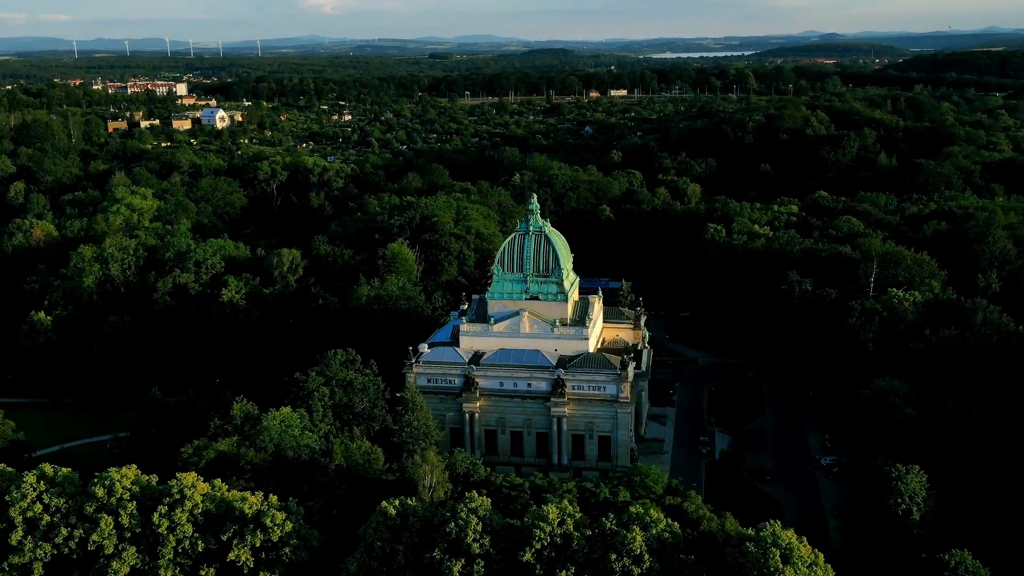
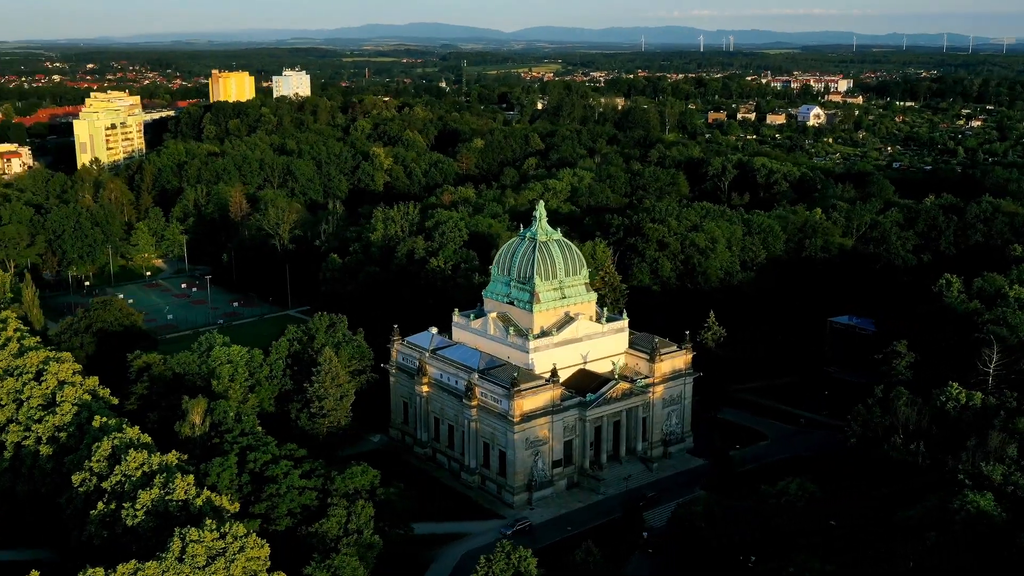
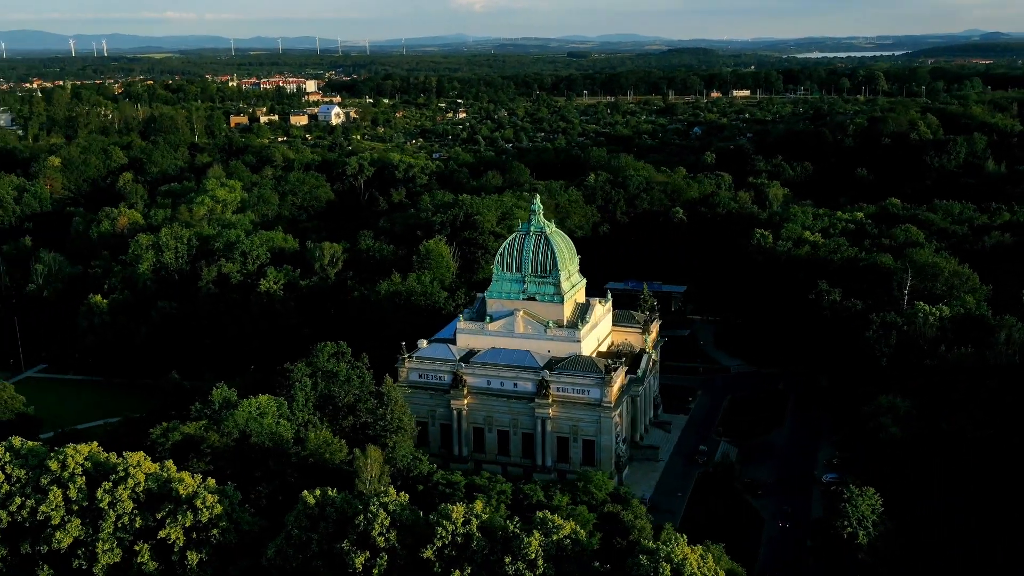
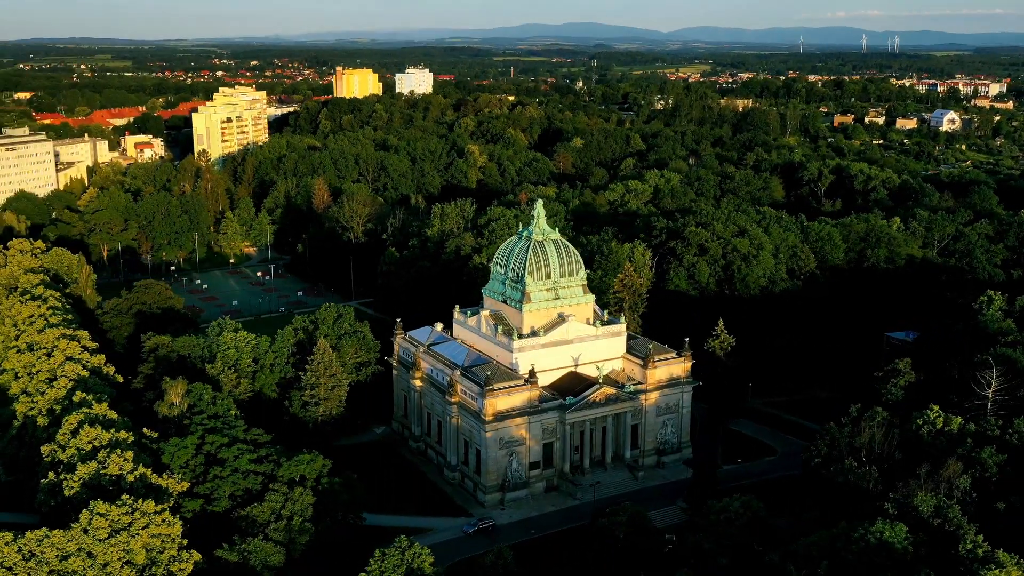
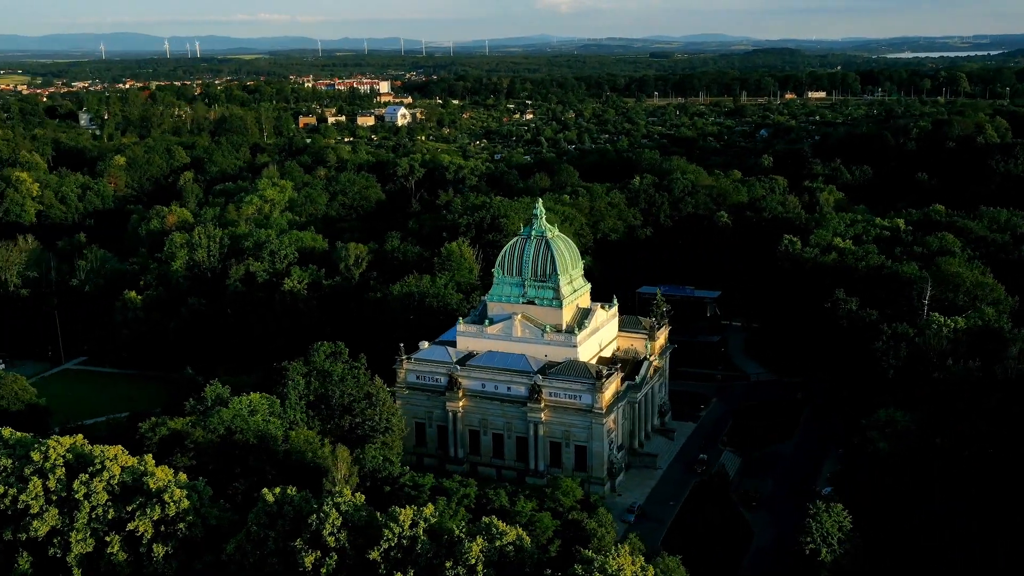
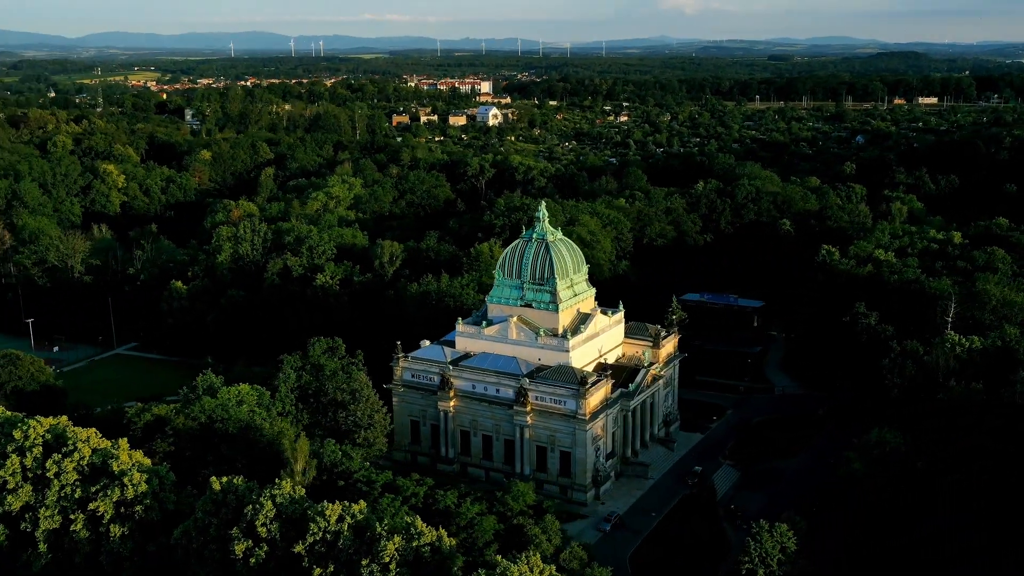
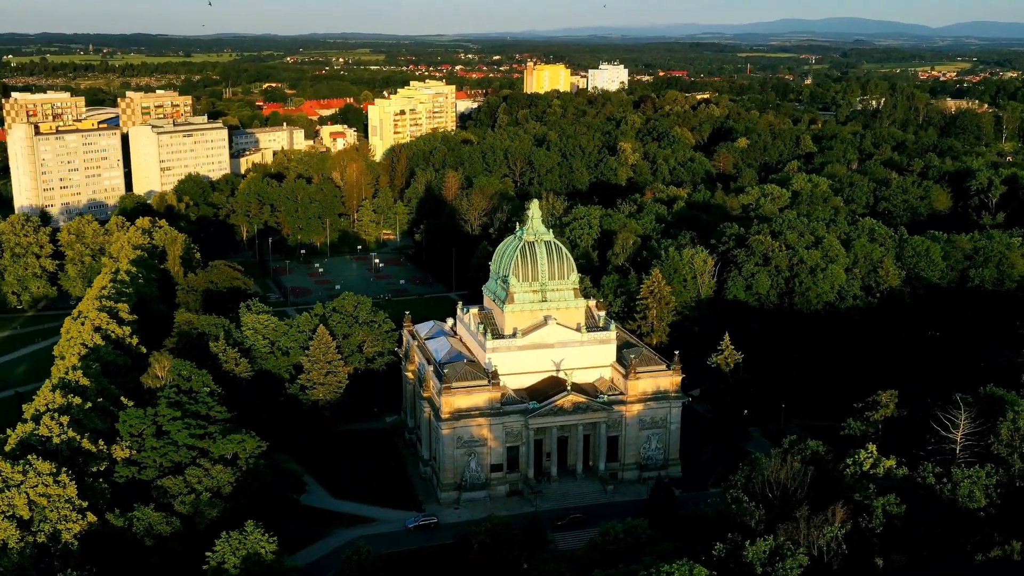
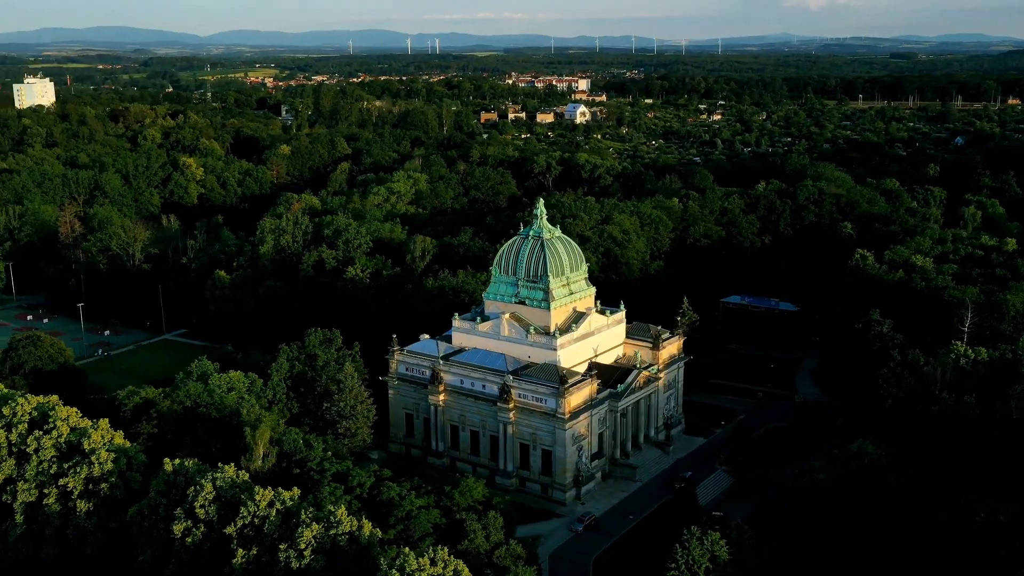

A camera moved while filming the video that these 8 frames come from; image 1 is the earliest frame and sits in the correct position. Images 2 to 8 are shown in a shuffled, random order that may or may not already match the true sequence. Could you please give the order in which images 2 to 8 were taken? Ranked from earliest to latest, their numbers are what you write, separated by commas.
3, 5, 6, 8, 2, 4, 7
